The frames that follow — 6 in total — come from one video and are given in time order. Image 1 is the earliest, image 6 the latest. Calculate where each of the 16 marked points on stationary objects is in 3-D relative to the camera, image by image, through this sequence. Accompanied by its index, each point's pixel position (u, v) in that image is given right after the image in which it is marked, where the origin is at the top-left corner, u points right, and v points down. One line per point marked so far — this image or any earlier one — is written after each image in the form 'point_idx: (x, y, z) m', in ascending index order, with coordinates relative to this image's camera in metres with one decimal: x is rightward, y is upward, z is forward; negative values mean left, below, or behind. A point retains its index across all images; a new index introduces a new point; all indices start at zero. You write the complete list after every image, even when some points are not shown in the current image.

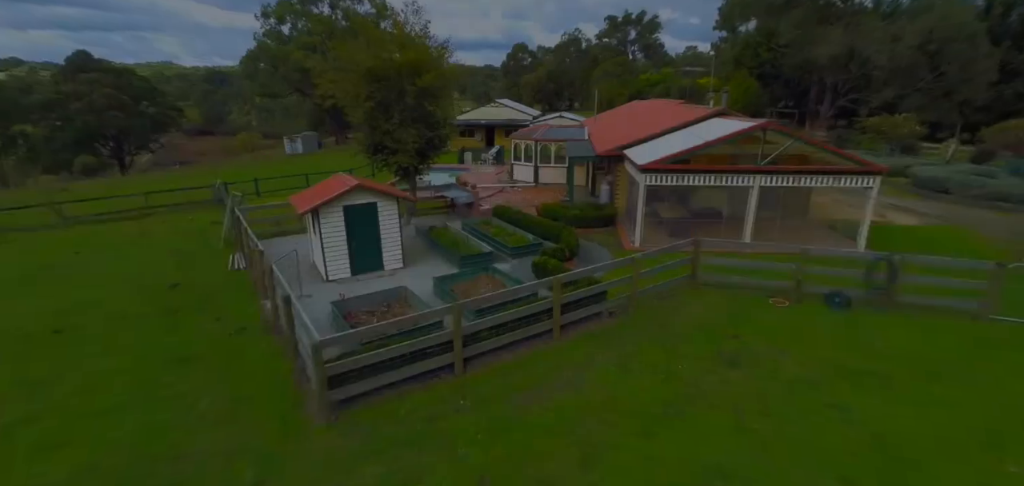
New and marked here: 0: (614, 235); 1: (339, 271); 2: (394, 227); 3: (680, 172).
0: (+3.7, +0.3, +16.1) m
1: (-4.7, -0.8, +12.2) m
2: (-3.4, +0.4, +12.7) m
3: (+5.2, +2.2, +13.8) m
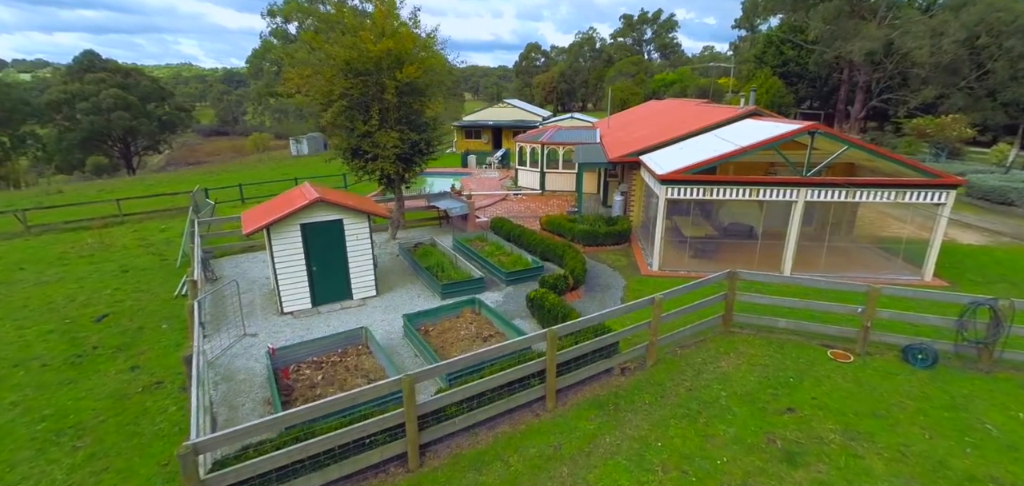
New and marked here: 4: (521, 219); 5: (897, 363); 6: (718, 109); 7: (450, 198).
0: (+3.6, -0.4, +13.9) m
1: (-4.9, -1.3, +10.2) m
2: (-3.5, -0.2, +10.7) m
3: (+5.1, +1.6, +11.6) m
4: (+0.4, +0.9, +17.7) m
5: (+6.7, -2.1, +7.7) m
6: (+8.0, +5.2, +17.4) m
7: (-2.3, +1.7, +16.8) m
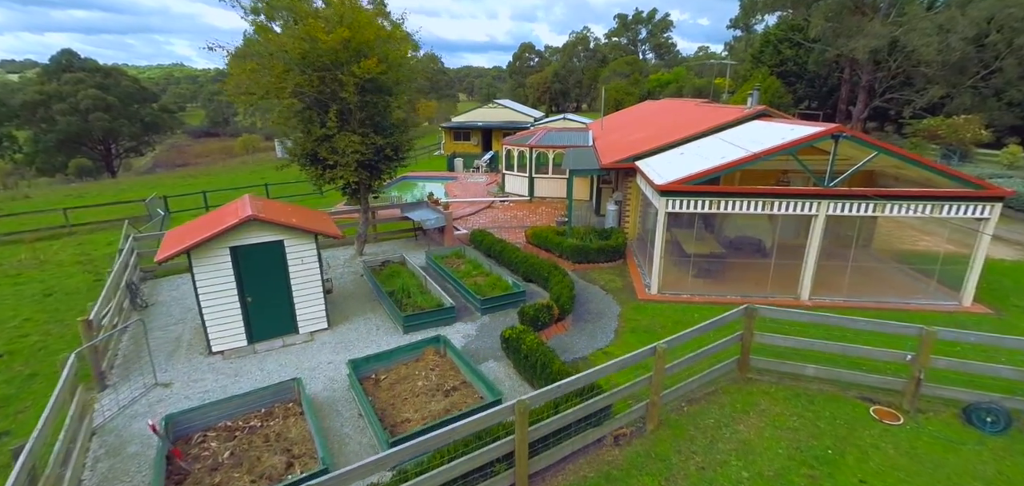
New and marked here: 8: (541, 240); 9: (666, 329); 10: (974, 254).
0: (+3.0, -0.9, +12.3) m
1: (-5.4, -1.8, +8.5) m
2: (-4.1, -0.7, +9.0) m
3: (+4.6, +1.1, +10.0) m
4: (-0.2, +0.4, +16.1) m
5: (+6.2, -2.5, +6.2) m
6: (+7.4, +4.7, +15.9) m
7: (-2.9, +1.2, +15.2) m
8: (+0.9, +0.1, +13.8) m
9: (+3.2, -1.8, +9.2) m
10: (+10.4, -0.2, +10.0) m
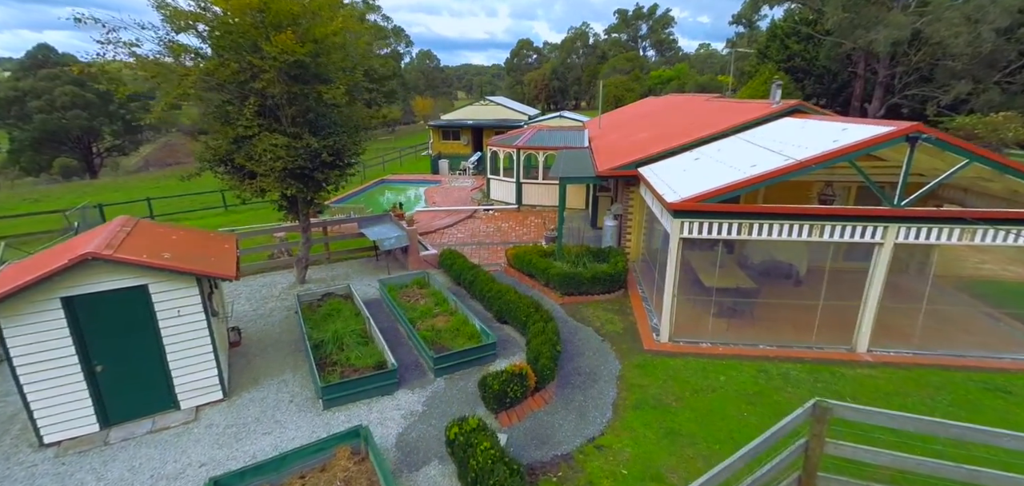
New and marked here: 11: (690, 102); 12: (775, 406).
0: (+2.4, -1.5, +9.8) m
1: (-6.0, -2.5, +6.1) m
2: (-4.7, -1.3, +6.5) m
3: (+4.0, +0.5, +7.6) m
4: (-0.8, -0.2, +13.7) m
5: (+5.6, -3.2, +3.7) m
6: (+6.8, +4.1, +13.4) m
7: (-3.5, +0.6, +12.7) m
8: (+0.3, -0.5, +11.3) m
9: (+2.6, -2.4, +6.7) m
10: (+9.8, -0.9, +7.6) m
11: (+7.2, +5.7, +18.1) m
12: (+3.9, -2.4, +6.6) m
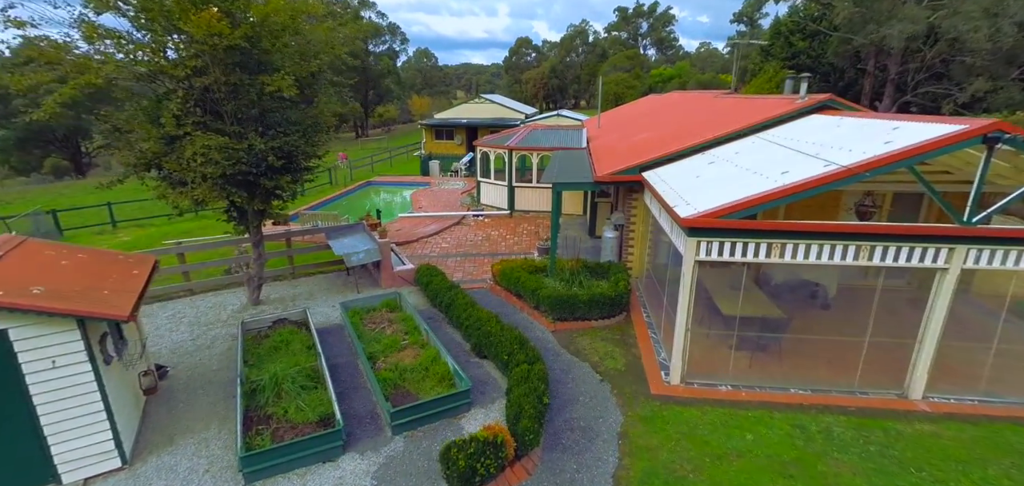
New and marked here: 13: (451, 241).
0: (+2.1, -1.8, +8.4) m
1: (-6.3, -2.8, +4.6) m
2: (-5.0, -1.6, +5.1) m
3: (+3.7, +0.1, +6.1) m
4: (-1.1, -0.5, +12.2) m
5: (+5.3, -3.5, +2.3) m
6: (+6.5, +3.8, +11.9) m
7: (-3.8, +0.2, +11.3) m
8: (0.0, -0.9, +9.9) m
9: (+2.3, -2.7, +5.3) m
10: (+9.5, -1.2, +6.2) m
11: (+6.9, +5.4, +16.6) m
12: (+3.6, -2.8, +5.1) m
13: (-1.9, +0.1, +14.2) m
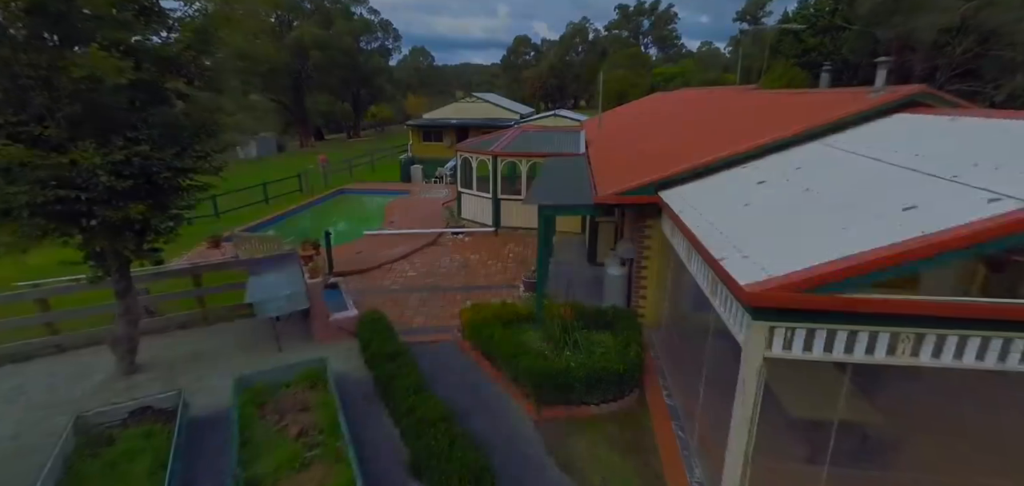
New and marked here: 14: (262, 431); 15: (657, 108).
0: (+1.6, -2.5, +5.8) m
1: (-6.8, -3.5, +2.1) m
2: (-5.4, -2.3, +2.5) m
3: (+3.2, -0.6, +3.6) m
4: (-1.6, -1.2, +9.6) m
5: (+4.8, -4.3, -0.3) m
6: (+6.0, +3.0, +9.4) m
7: (-4.3, -0.5, +8.7) m
8: (-0.5, -1.6, +7.3) m
9: (+1.8, -3.5, +2.7) m
10: (+9.0, -1.9, +3.6) m
11: (+6.4, +4.7, +14.0) m
12: (+3.1, -3.5, +2.6) m
13: (-2.4, -0.6, +11.6) m
14: (-3.1, -2.3, +5.6) m
15: (+5.4, +5.2, +17.0) m
